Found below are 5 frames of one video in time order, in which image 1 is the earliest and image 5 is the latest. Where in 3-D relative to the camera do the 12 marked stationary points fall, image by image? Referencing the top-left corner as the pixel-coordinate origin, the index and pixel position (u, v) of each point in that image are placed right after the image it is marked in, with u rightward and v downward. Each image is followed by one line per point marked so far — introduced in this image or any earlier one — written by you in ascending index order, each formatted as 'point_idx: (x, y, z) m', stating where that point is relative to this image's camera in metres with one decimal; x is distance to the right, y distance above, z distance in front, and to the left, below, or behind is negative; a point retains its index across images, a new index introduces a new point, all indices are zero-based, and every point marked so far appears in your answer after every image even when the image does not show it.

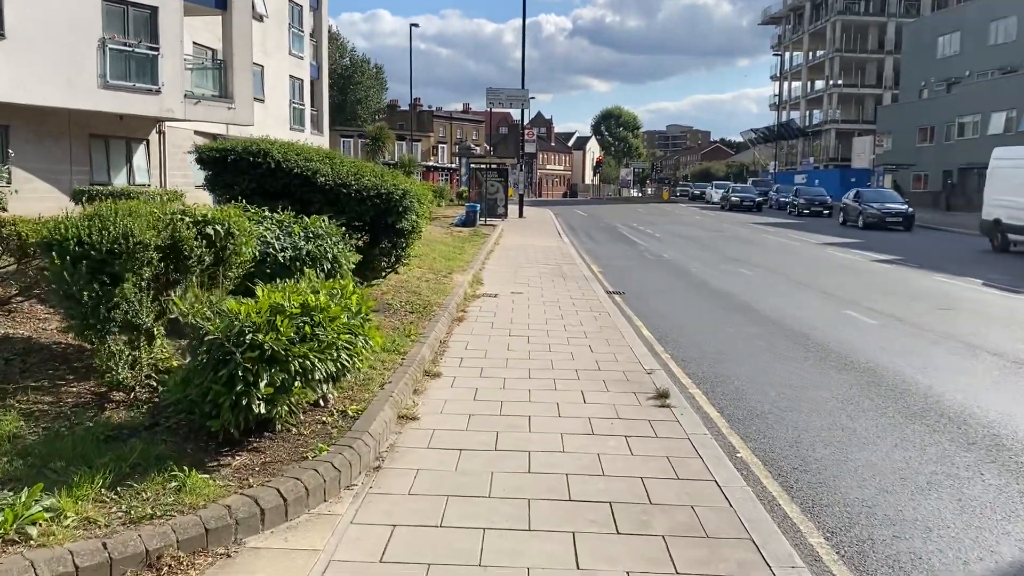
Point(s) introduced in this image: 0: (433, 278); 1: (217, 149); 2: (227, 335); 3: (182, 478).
0: (-1.2, +0.2, +12.6) m
1: (-3.0, +1.4, +8.4) m
2: (-1.5, -0.2, +4.3) m
3: (-1.6, -0.9, +4.0) m
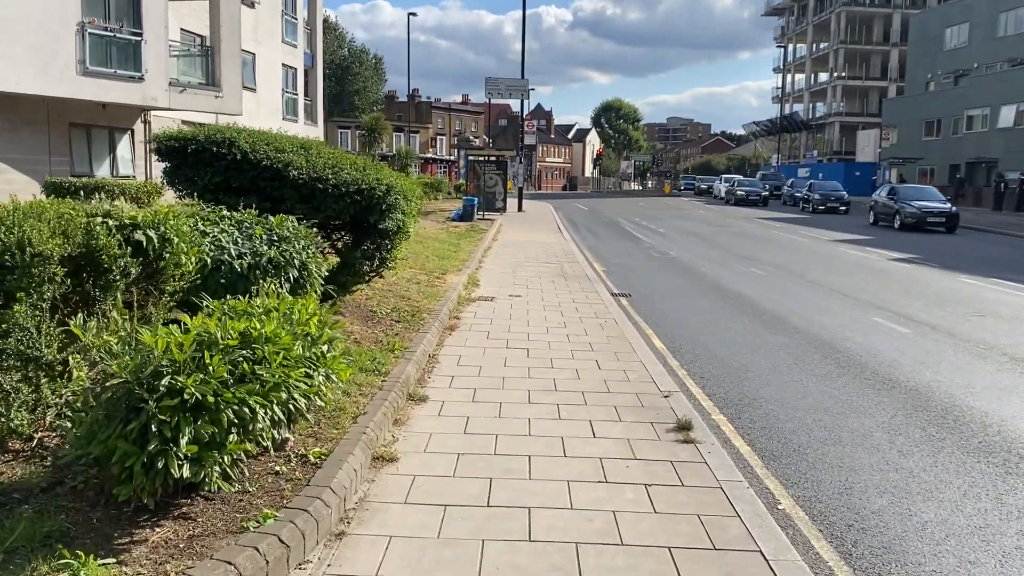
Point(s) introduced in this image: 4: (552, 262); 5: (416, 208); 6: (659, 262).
0: (-1.3, +0.1, +11.6) m
1: (-3.0, +1.3, +7.4) m
2: (-1.5, -0.3, +3.3) m
3: (-1.6, -1.0, +3.1) m
4: (+0.8, +0.5, +17.0) m
5: (-1.0, +0.9, +9.2) m
6: (+3.2, +0.6, +18.5) m
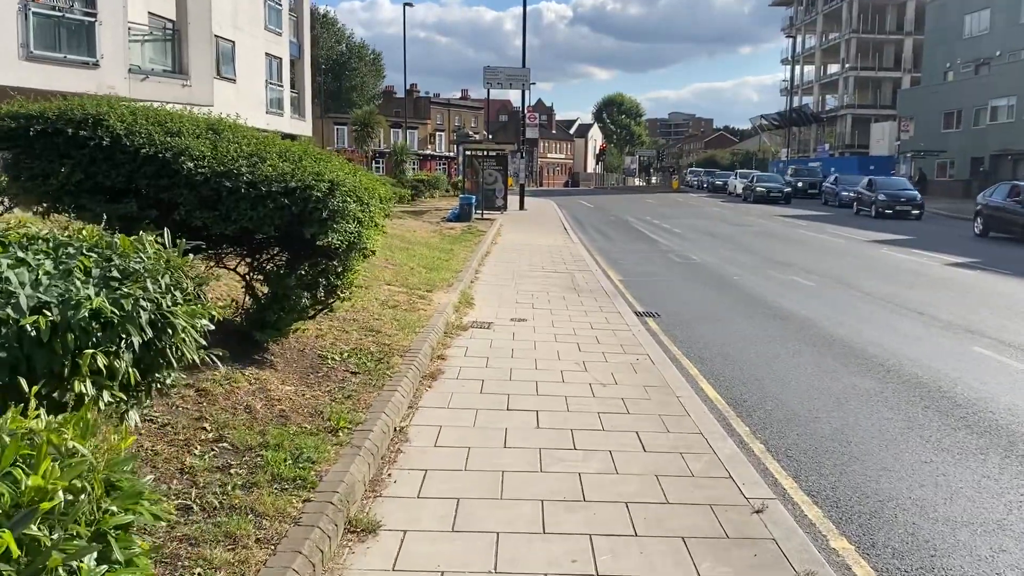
0: (-1.3, -0.1, +9.2) m
1: (-3.0, +1.0, +5.0) m
2: (-1.5, -0.6, +0.9) m
3: (-1.6, -1.3, +0.7) m
4: (+0.8, +0.3, +14.5) m
5: (-1.0, +0.6, +6.7) m
6: (+3.3, +0.4, +16.1) m
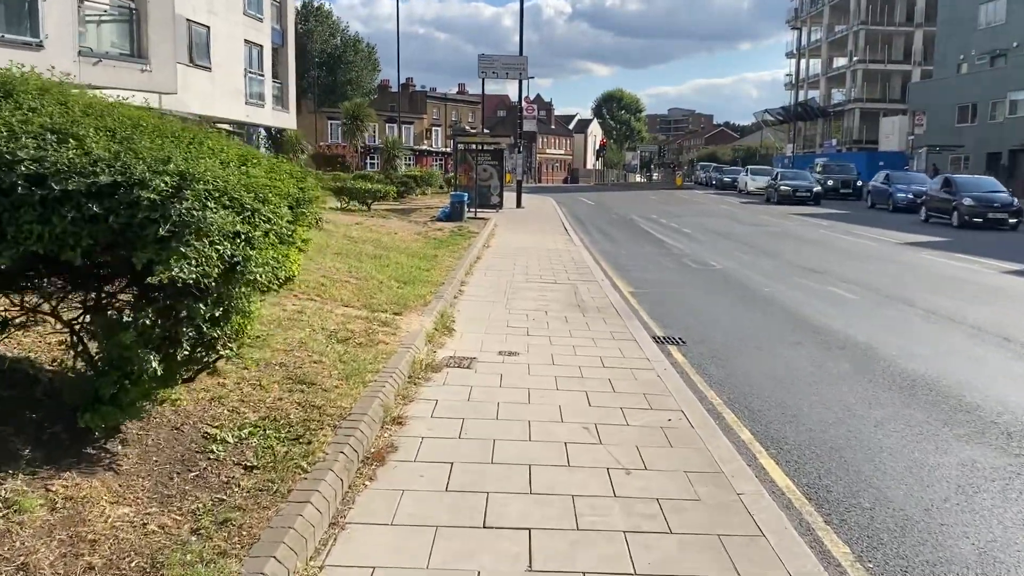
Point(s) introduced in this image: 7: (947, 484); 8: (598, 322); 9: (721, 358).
0: (-1.4, -0.4, +7.1) m
1: (-3.1, +0.8, +2.9) m
2: (-1.6, -0.9, -1.2) m
3: (-1.7, -1.6, -1.4) m
4: (+0.7, +0.1, +12.4) m
5: (-1.1, +0.4, +4.6) m
6: (+3.1, +0.2, +14.0) m
7: (+2.6, -1.1, +4.9) m
8: (+1.0, -0.4, +9.5) m
9: (+2.0, -0.7, +8.2) m
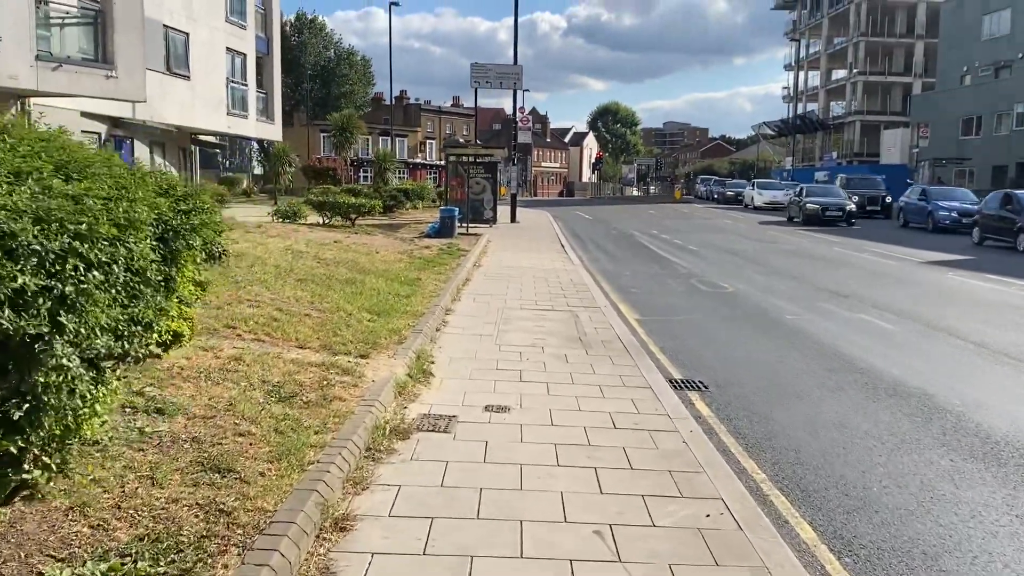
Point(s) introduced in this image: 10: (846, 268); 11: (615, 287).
0: (-1.4, -0.7, +5.7) m
1: (-3.1, +0.6, +1.5) m
2: (-1.6, -1.1, -2.6) m
3: (-1.7, -1.7, -2.8) m
4: (+0.6, -0.3, +11.1) m
5: (-1.2, +0.1, +3.3) m
6: (+3.0, -0.2, +12.6) m
7: (+2.5, -1.4, +3.5) m
8: (+0.9, -0.7, +8.1) m
9: (+1.9, -1.0, +6.8) m
10: (+6.7, +0.4, +16.8) m
11: (+1.8, 0.0, +14.2) m
